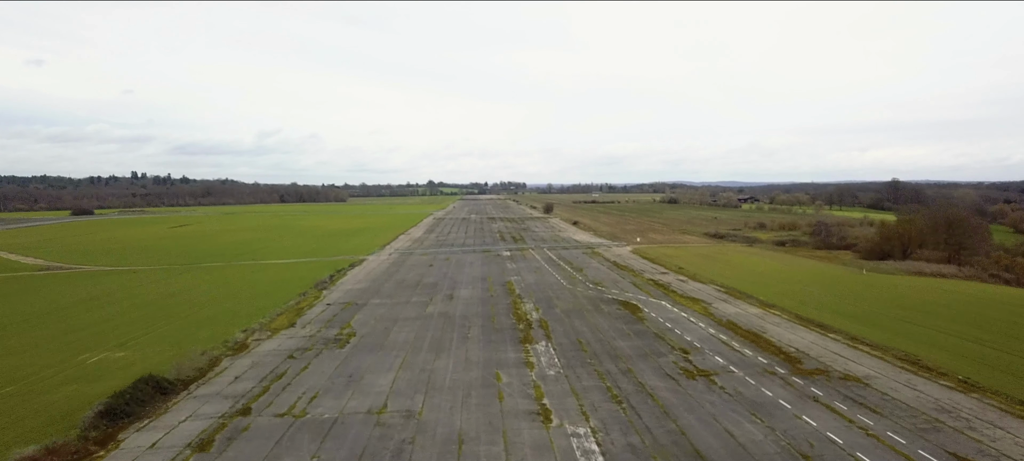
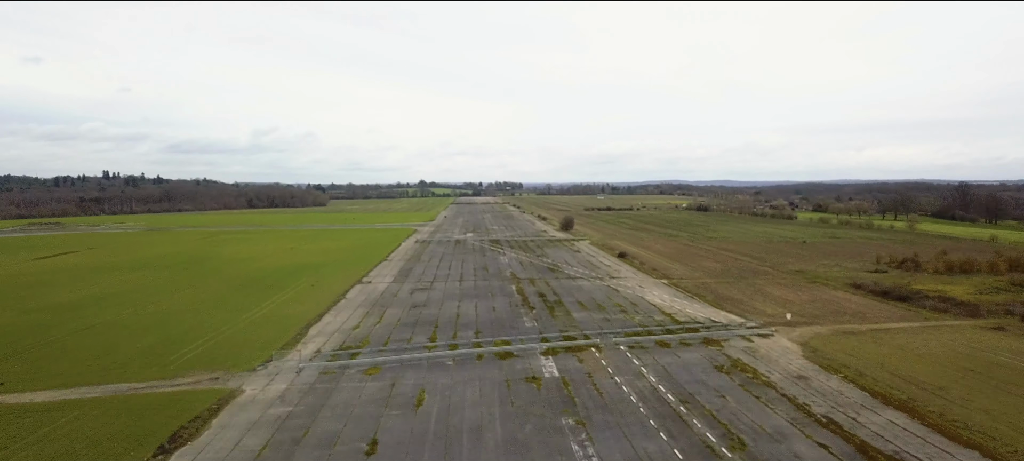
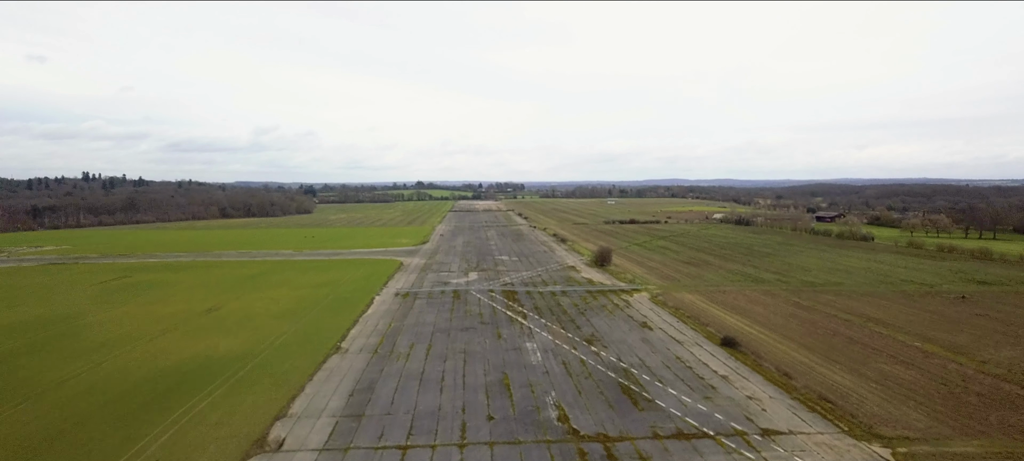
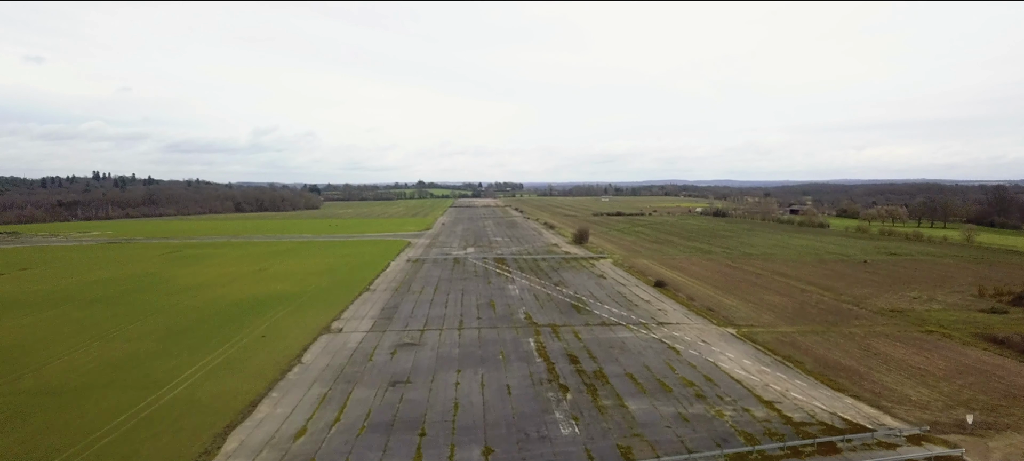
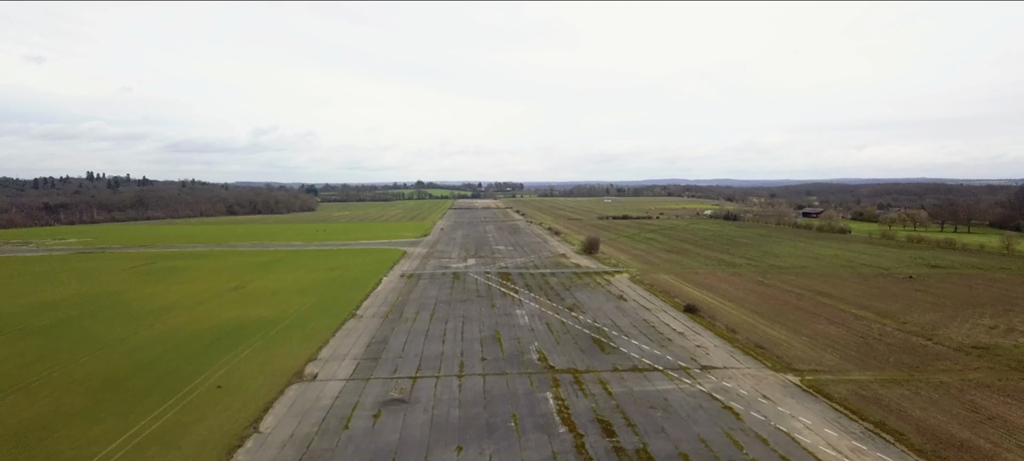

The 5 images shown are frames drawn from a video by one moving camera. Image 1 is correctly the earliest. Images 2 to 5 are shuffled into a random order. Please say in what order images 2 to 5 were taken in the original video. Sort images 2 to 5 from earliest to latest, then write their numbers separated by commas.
2, 4, 5, 3
